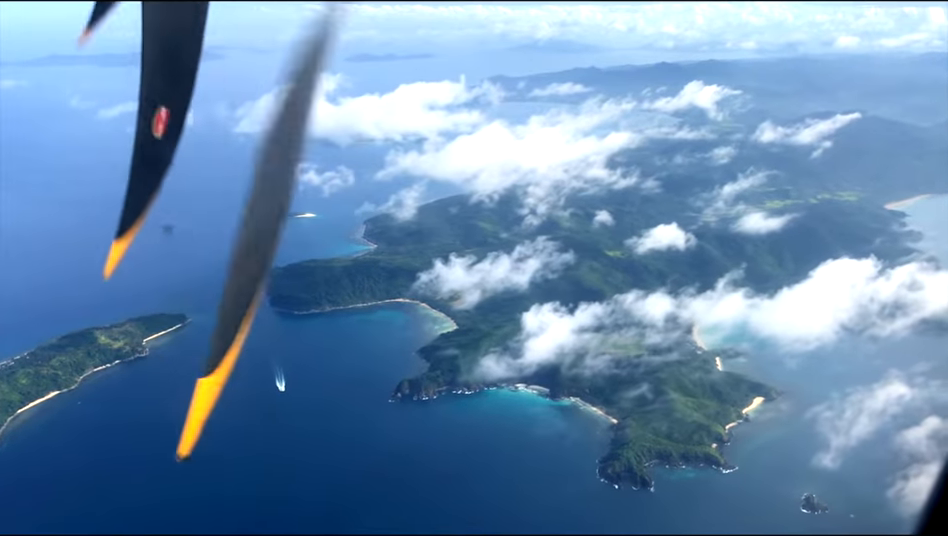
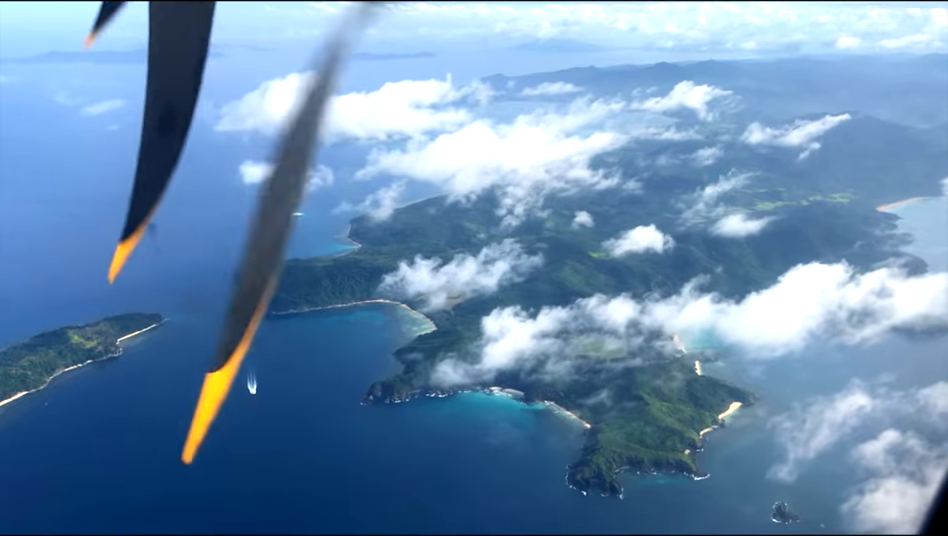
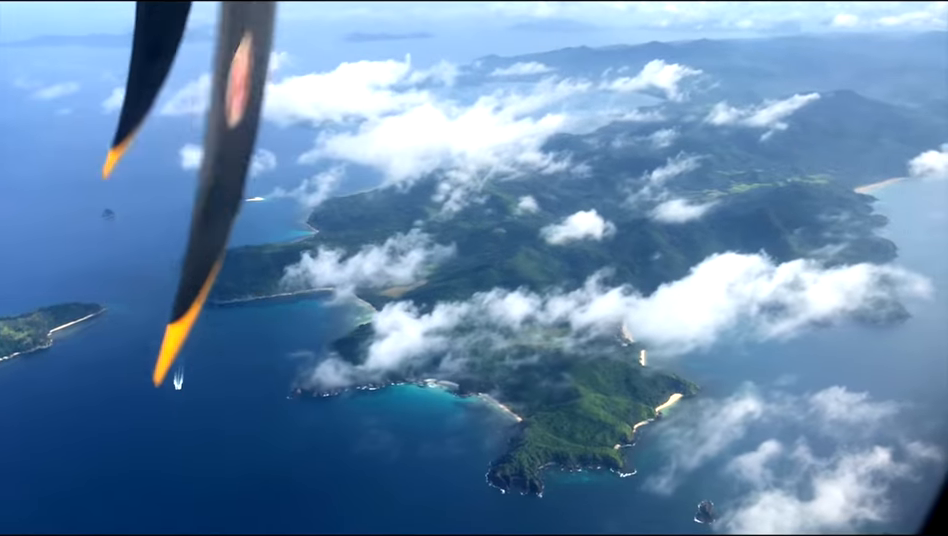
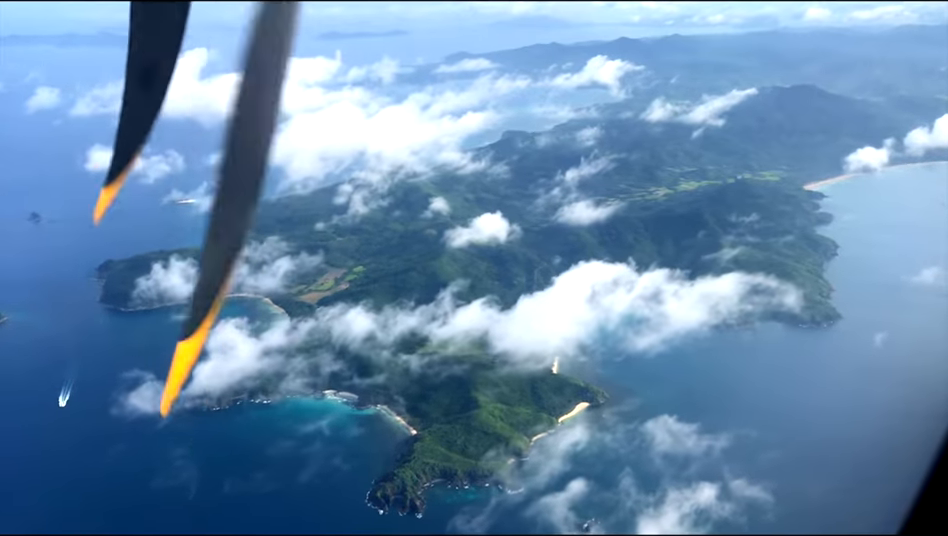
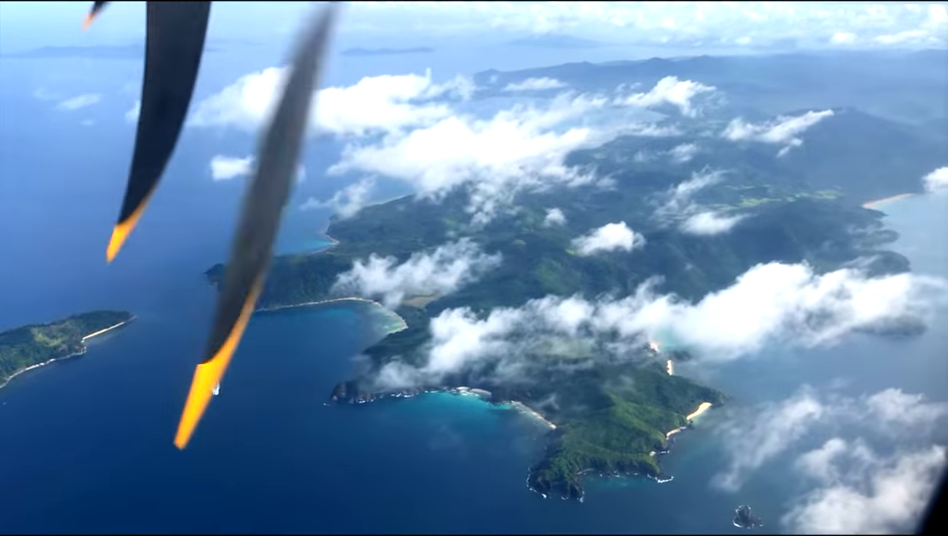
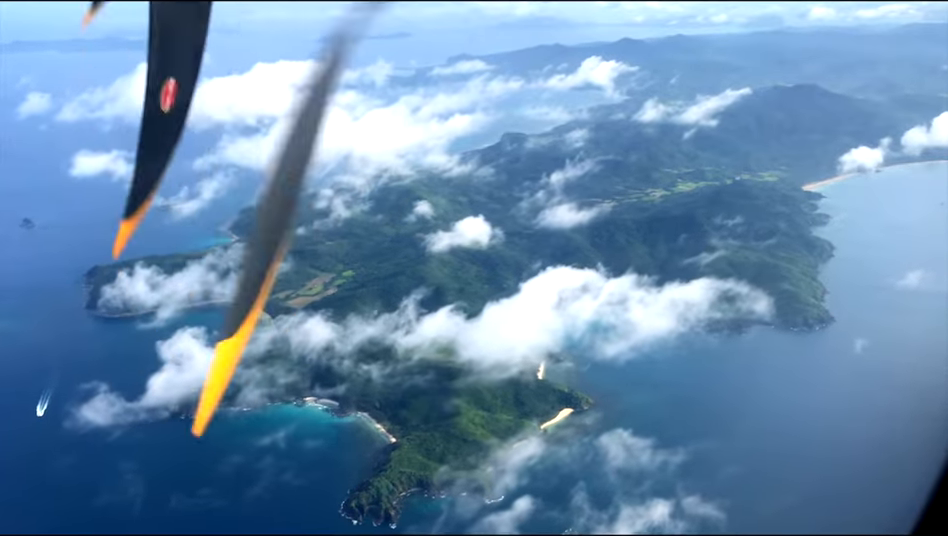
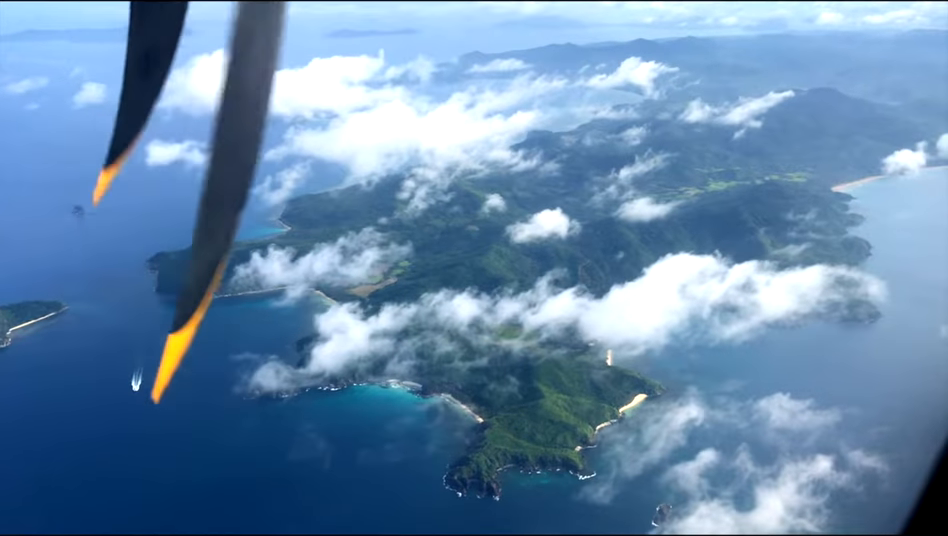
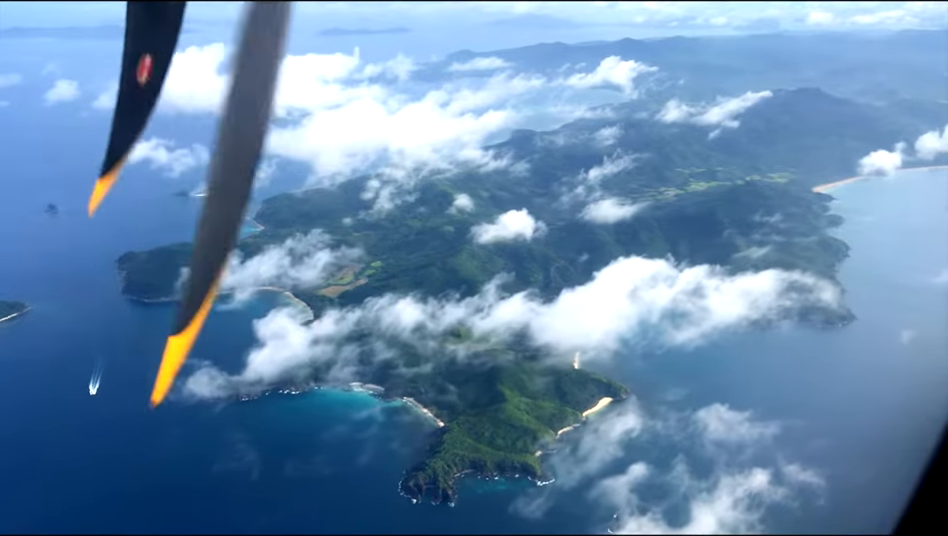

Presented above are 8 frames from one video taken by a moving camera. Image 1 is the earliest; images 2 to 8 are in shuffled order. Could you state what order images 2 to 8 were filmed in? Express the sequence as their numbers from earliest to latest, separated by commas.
2, 5, 3, 7, 8, 4, 6
